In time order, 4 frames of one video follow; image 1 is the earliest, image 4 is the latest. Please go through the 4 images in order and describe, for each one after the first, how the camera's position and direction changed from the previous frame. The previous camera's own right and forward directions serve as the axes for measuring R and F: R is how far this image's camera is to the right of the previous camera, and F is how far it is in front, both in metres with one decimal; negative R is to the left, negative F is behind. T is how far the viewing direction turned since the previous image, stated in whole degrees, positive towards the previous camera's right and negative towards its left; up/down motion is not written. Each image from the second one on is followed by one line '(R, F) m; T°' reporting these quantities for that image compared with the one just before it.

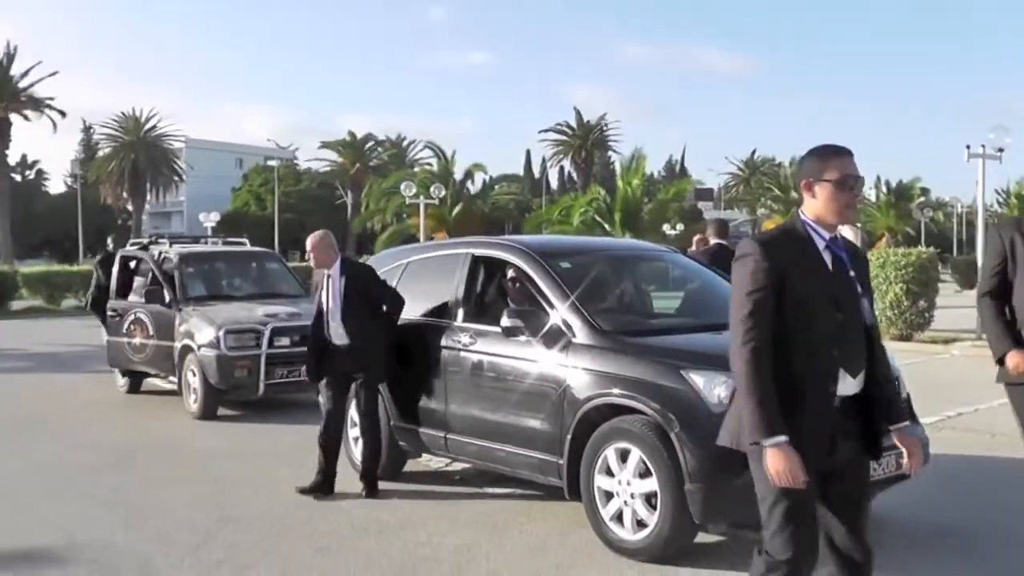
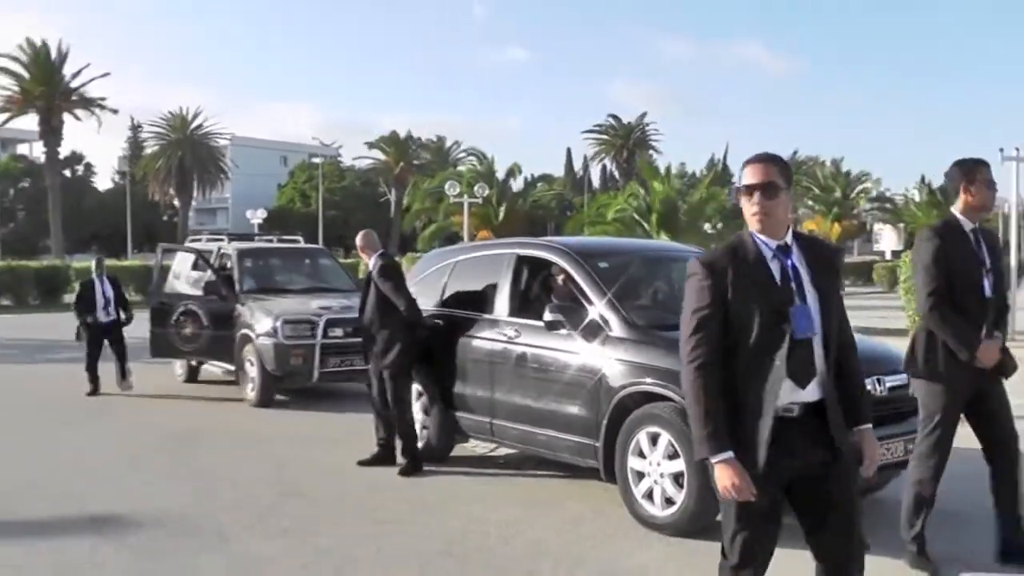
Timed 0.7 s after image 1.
(0.0, -0.6) m; -2°
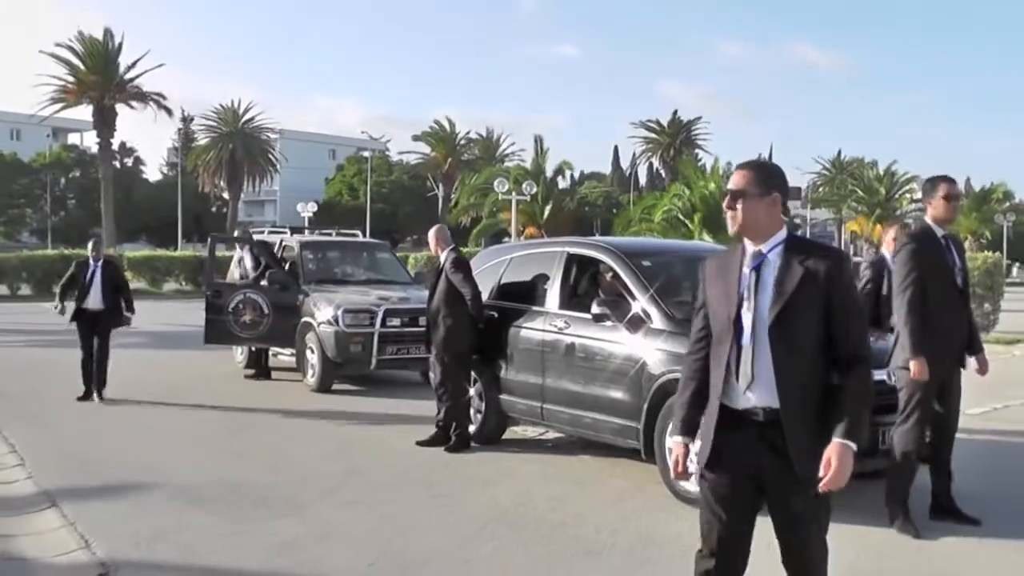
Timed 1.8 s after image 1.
(-0.1, -0.7) m; -2°
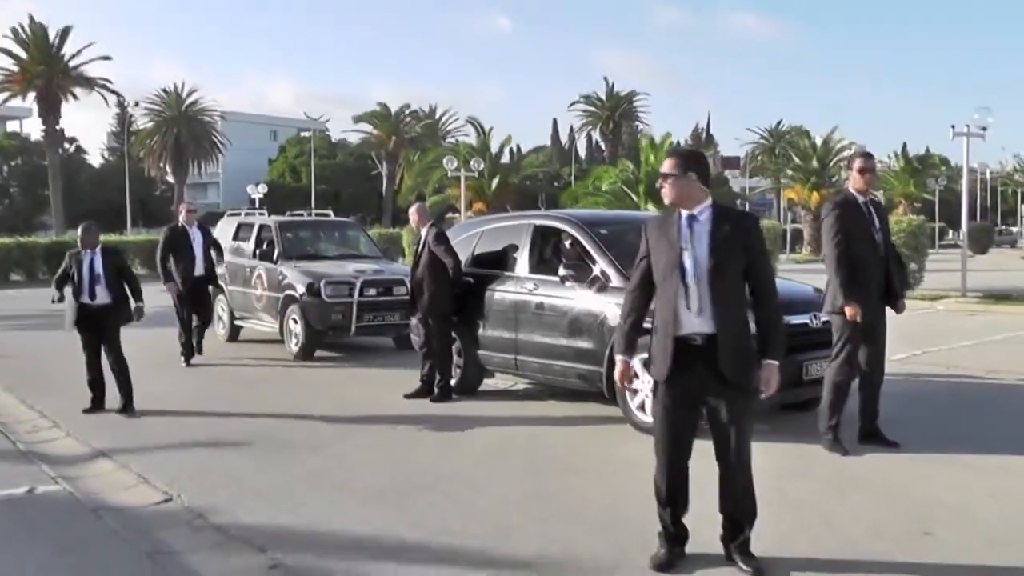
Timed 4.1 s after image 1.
(-0.3, -1.2) m; +3°
